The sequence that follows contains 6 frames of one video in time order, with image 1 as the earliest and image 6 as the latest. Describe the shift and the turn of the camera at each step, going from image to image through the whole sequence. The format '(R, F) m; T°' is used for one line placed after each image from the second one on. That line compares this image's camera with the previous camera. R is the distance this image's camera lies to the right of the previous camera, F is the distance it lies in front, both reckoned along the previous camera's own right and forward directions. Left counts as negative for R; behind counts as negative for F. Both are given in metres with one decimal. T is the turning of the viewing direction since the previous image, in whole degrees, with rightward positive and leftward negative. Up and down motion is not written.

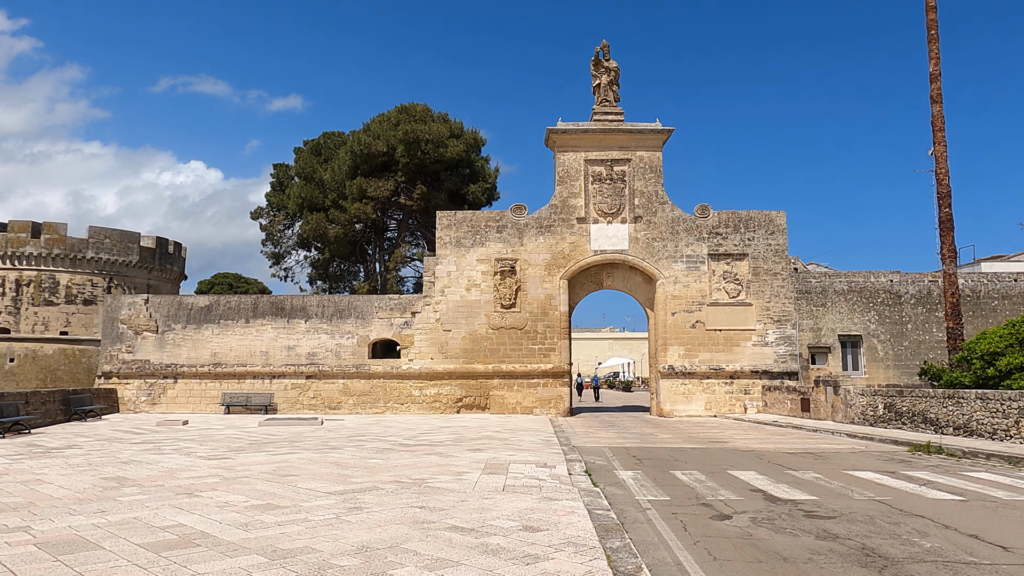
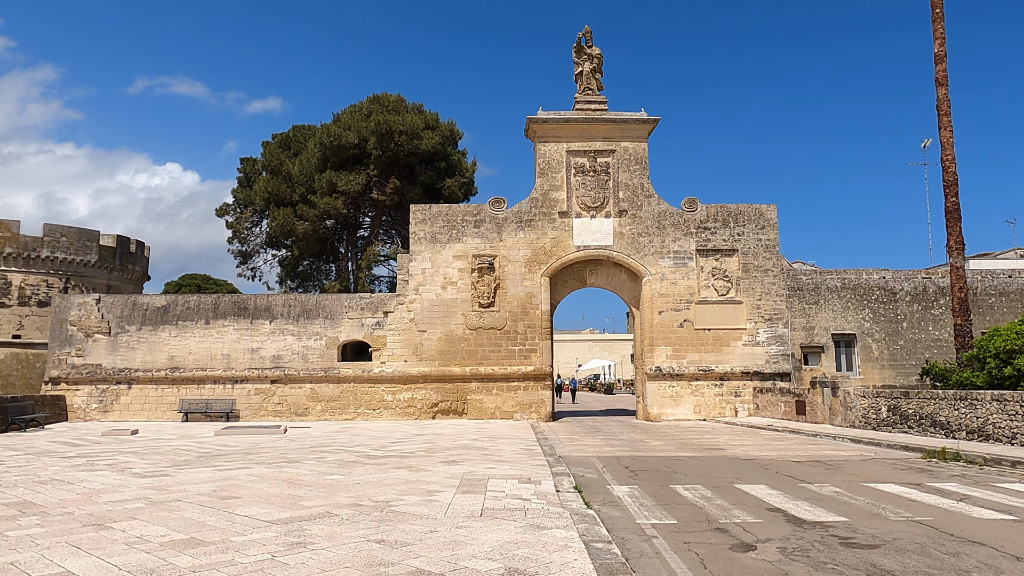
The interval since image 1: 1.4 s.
(0.0, +1.2) m; +2°
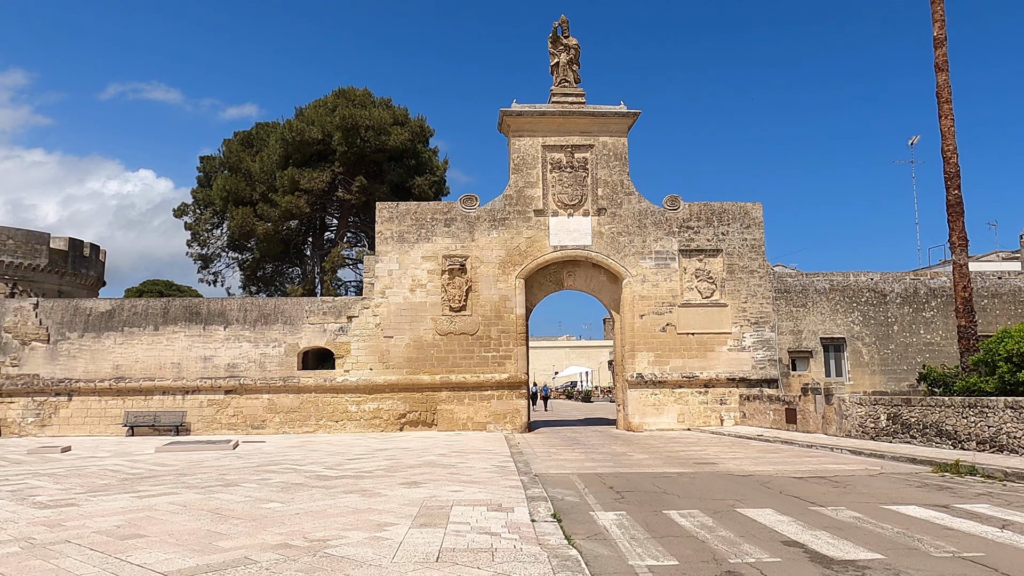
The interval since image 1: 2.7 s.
(+0.1, +1.2) m; +2°
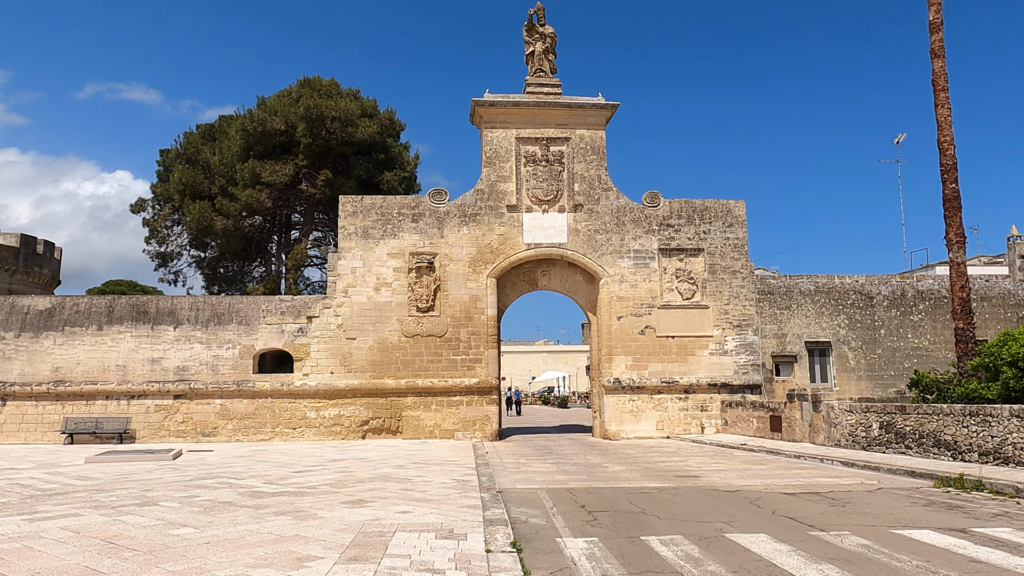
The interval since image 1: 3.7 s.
(+0.2, +1.0) m; +2°
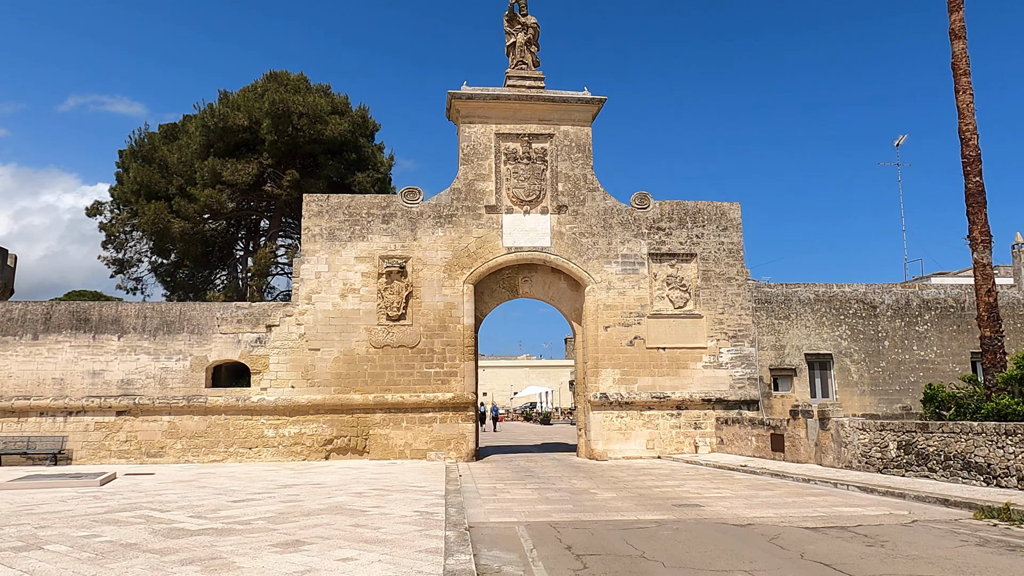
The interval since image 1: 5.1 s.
(+0.1, +1.4) m; +1°
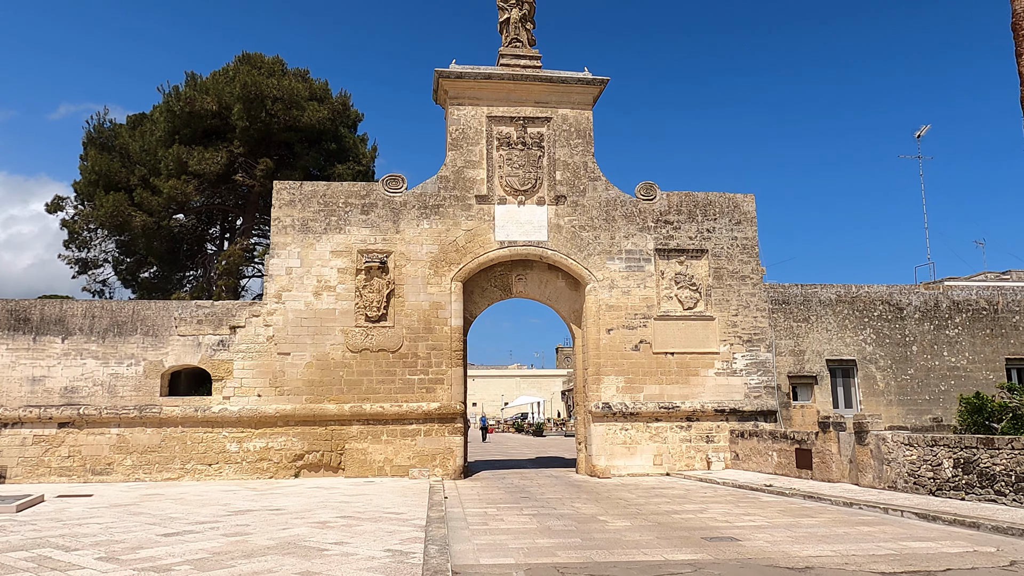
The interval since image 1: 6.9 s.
(-0.1, +1.7) m; +1°
